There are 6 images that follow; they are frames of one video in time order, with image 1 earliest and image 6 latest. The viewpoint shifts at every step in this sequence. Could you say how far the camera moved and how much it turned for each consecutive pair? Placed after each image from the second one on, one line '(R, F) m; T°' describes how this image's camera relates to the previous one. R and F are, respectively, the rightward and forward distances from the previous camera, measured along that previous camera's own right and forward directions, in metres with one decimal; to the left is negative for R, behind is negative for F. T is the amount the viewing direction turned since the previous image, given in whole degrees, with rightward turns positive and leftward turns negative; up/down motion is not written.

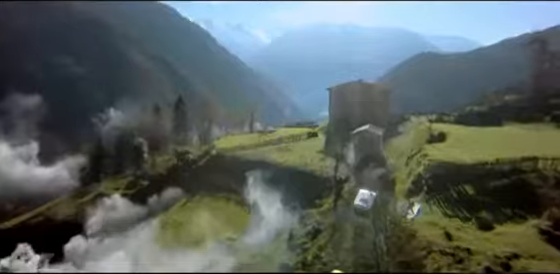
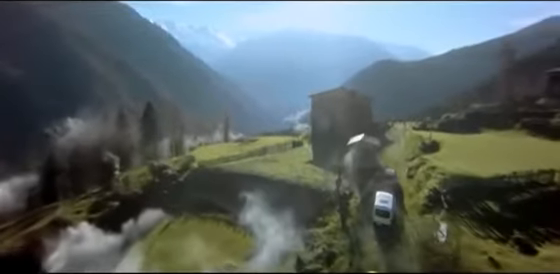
(-0.7, +0.5) m; +7°
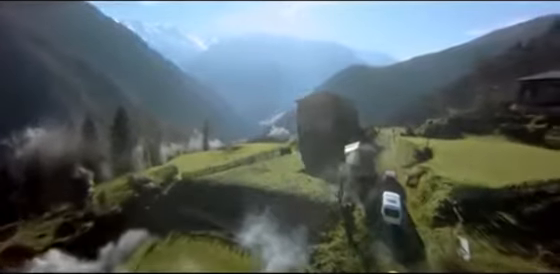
(-0.5, +0.4) m; +6°
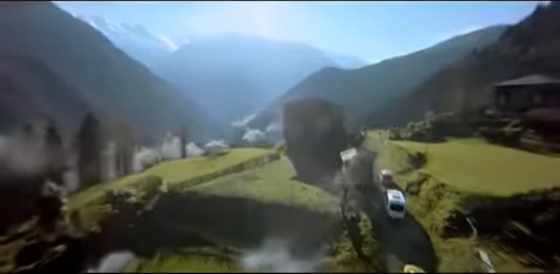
(-0.5, +0.3) m; +6°
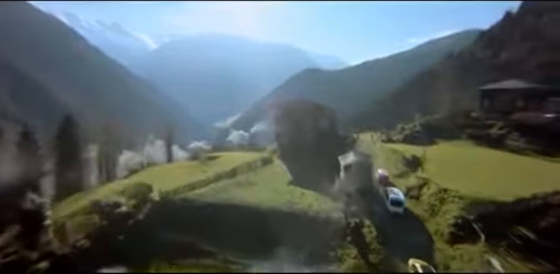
(-0.4, +0.2) m; +4°
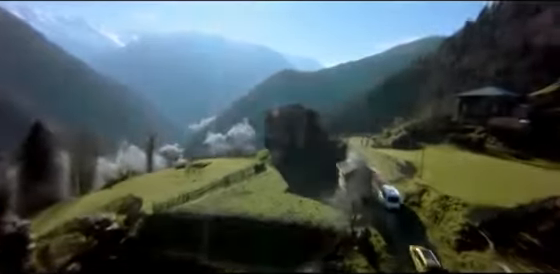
(-0.6, +0.1) m; +5°
